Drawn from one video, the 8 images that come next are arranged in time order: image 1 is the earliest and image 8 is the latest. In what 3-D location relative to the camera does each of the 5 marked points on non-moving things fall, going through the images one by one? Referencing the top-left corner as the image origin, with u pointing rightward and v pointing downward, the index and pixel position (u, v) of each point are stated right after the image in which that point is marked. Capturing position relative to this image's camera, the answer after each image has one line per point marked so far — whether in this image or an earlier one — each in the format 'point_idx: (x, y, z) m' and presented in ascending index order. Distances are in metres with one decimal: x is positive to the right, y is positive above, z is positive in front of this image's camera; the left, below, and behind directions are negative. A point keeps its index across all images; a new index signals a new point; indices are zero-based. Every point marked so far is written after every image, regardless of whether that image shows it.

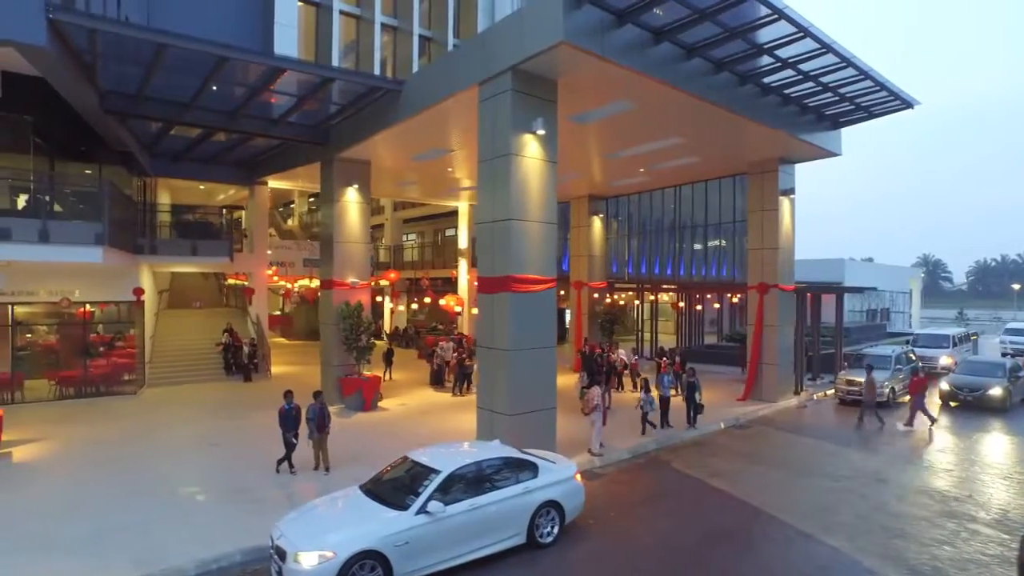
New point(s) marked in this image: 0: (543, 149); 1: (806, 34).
0: (+0.6, +2.5, +11.1) m
1: (+5.5, +4.7, +11.3) m
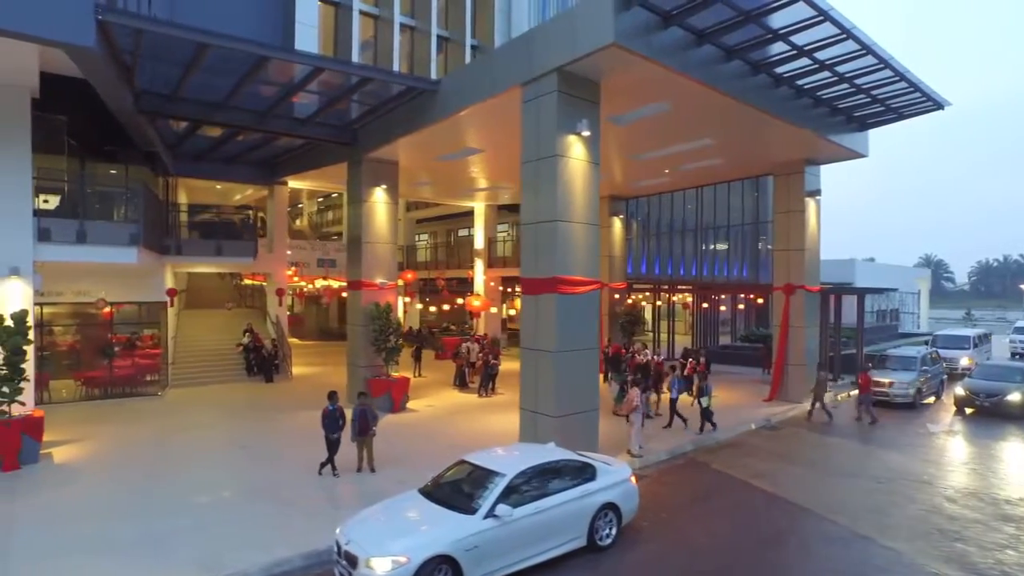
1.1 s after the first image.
0: (+1.4, +2.5, +11.1) m
1: (+6.3, +4.7, +11.3) m
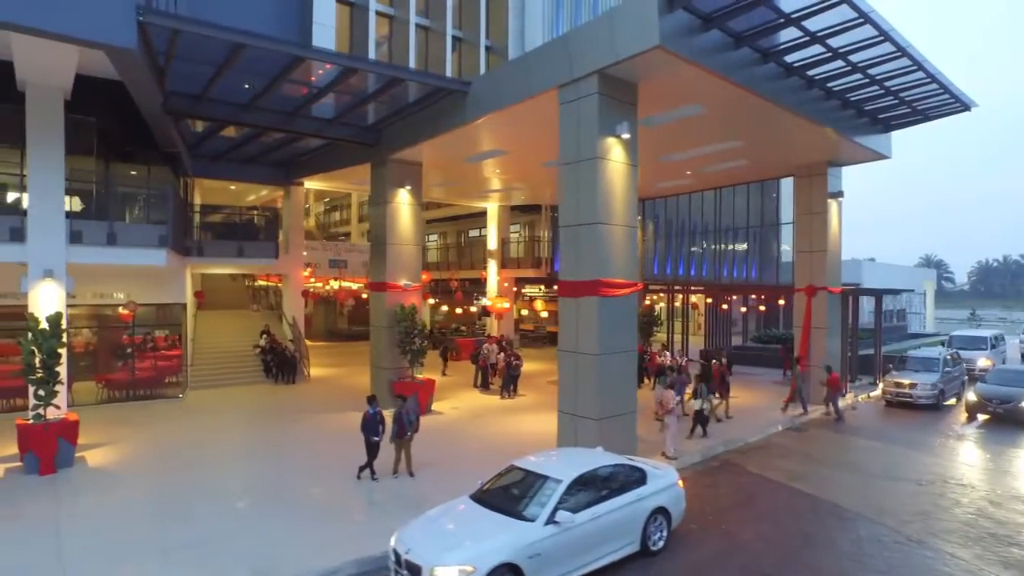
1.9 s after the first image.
0: (+2.1, +2.5, +11.1) m
1: (+7.0, +4.6, +11.3) m
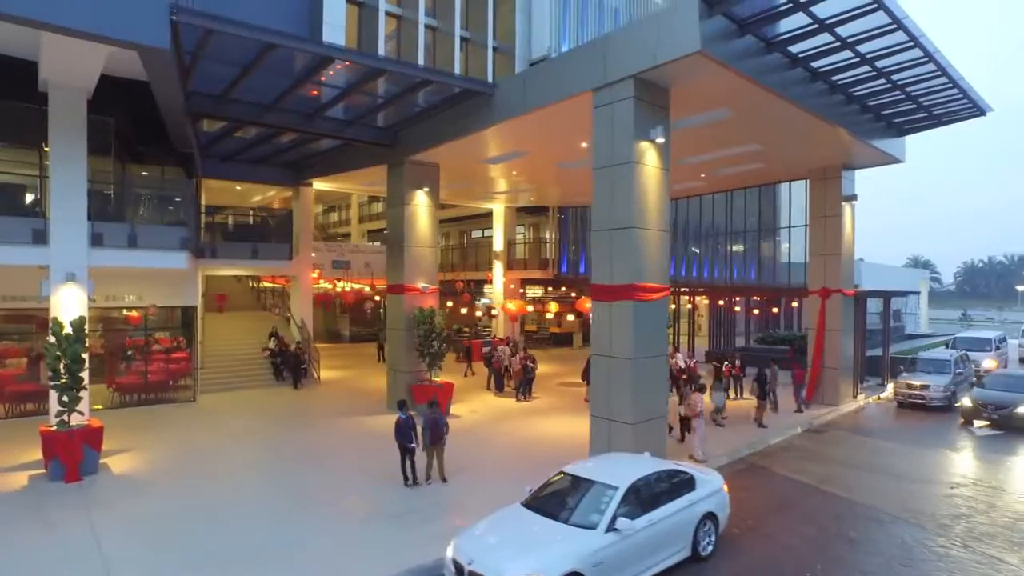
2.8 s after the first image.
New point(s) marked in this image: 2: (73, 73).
0: (+2.7, +2.4, +11.1) m
1: (+7.6, +4.6, +11.4) m
2: (-7.8, +3.8, +10.8) m
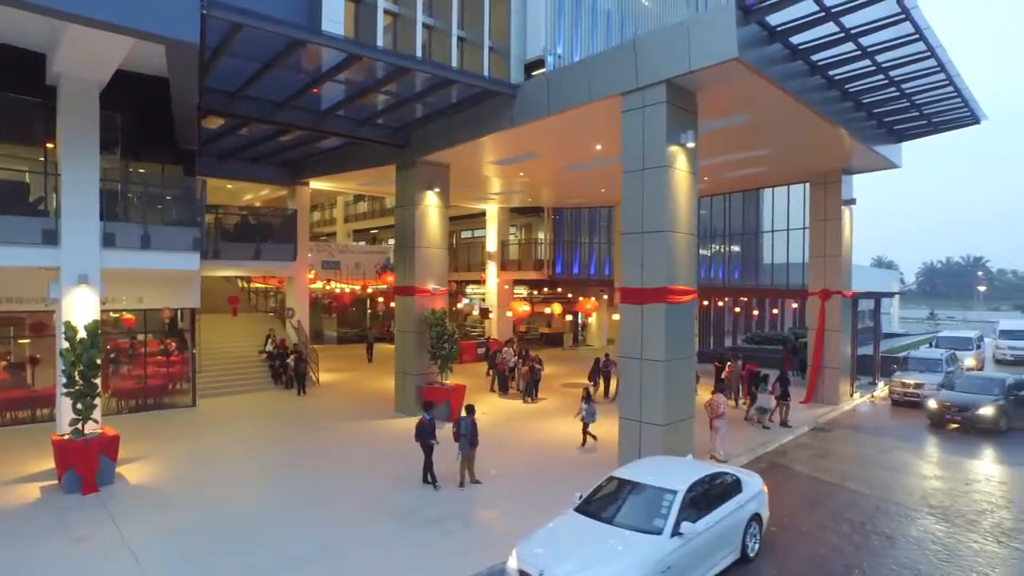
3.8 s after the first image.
0: (+3.2, +2.3, +11.2) m
1: (+8.1, +4.5, +11.8) m
2: (-7.2, +3.8, +10.4) m
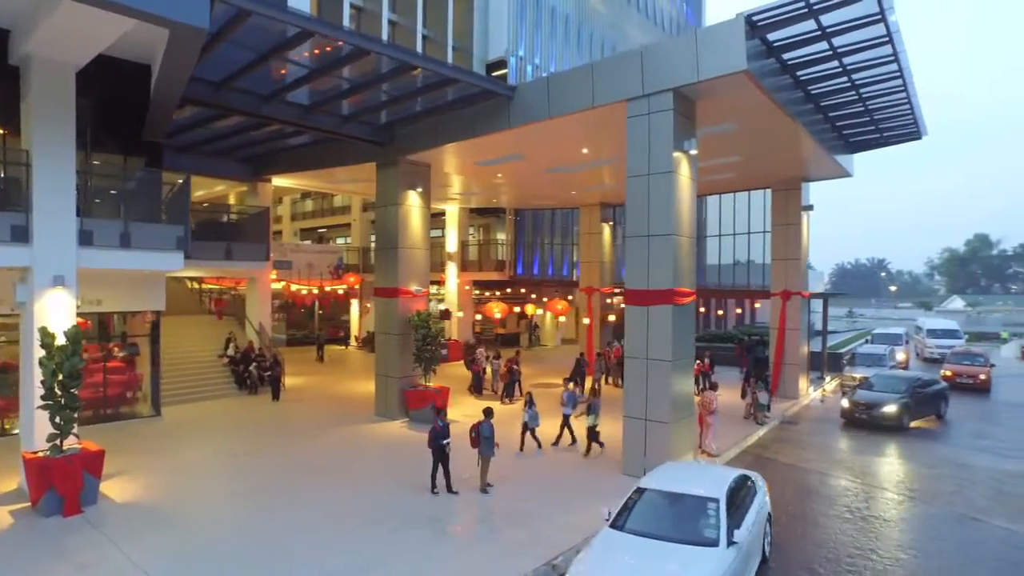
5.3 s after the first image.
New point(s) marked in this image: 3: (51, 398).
0: (+3.4, +2.3, +11.6) m
1: (+8.1, +4.5, +12.8) m
2: (-6.9, +3.8, +9.6) m
3: (-7.2, -1.7, +9.5) m
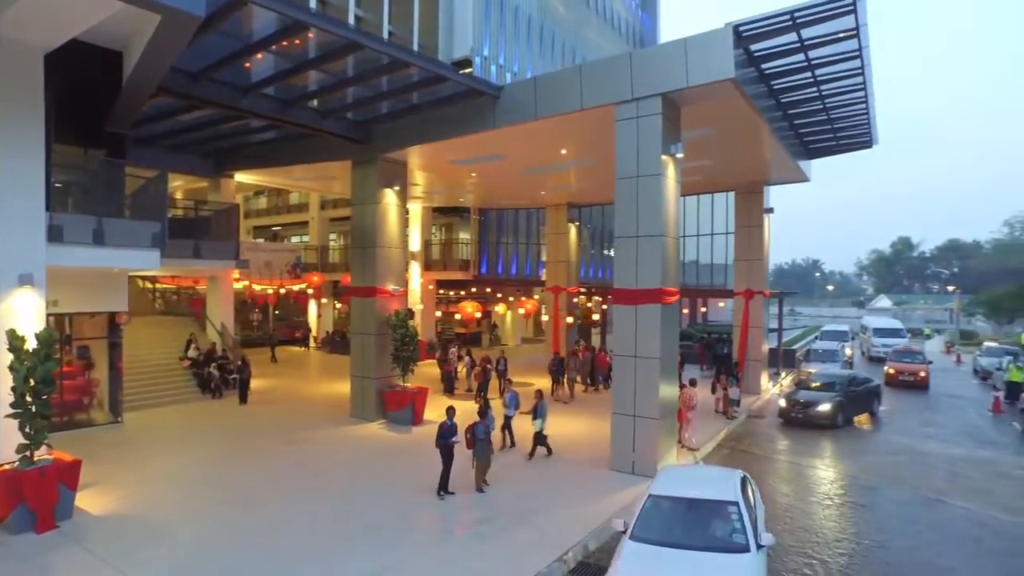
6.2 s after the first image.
0: (+3.2, +2.3, +11.9) m
1: (+7.8, +4.5, +13.5) m
2: (-6.9, +3.8, +9.0) m
3: (-7.1, -1.7, +8.9) m
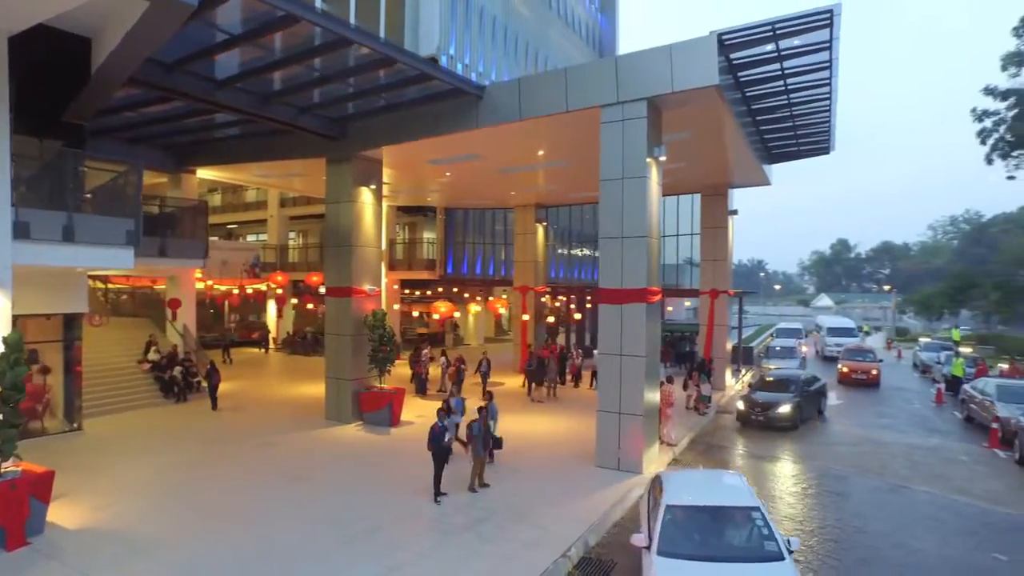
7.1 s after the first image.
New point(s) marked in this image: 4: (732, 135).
0: (+2.9, +2.3, +12.2) m
1: (+7.4, +4.5, +14.1) m
2: (-6.9, +3.8, +8.4) m
3: (-7.1, -1.7, +8.3) m
4: (+5.3, +3.7, +14.7) m
